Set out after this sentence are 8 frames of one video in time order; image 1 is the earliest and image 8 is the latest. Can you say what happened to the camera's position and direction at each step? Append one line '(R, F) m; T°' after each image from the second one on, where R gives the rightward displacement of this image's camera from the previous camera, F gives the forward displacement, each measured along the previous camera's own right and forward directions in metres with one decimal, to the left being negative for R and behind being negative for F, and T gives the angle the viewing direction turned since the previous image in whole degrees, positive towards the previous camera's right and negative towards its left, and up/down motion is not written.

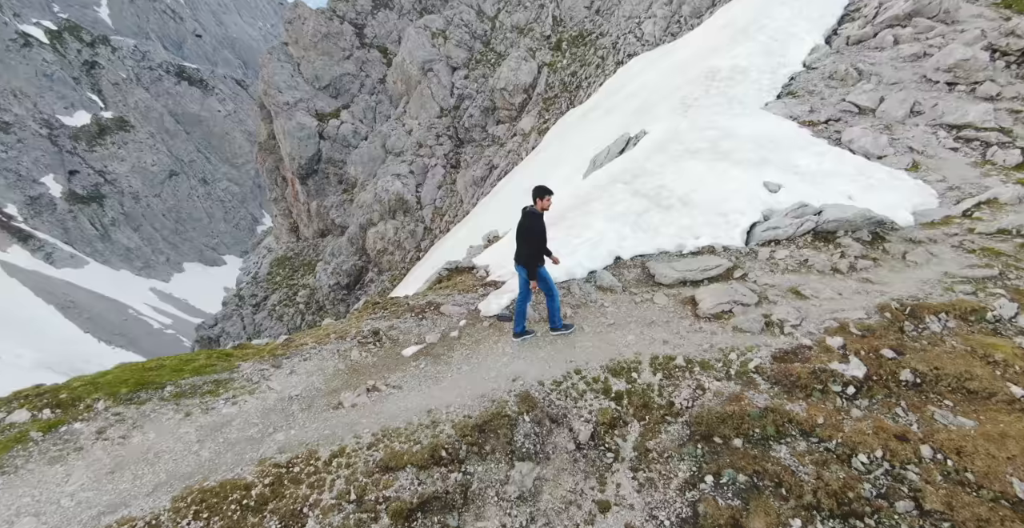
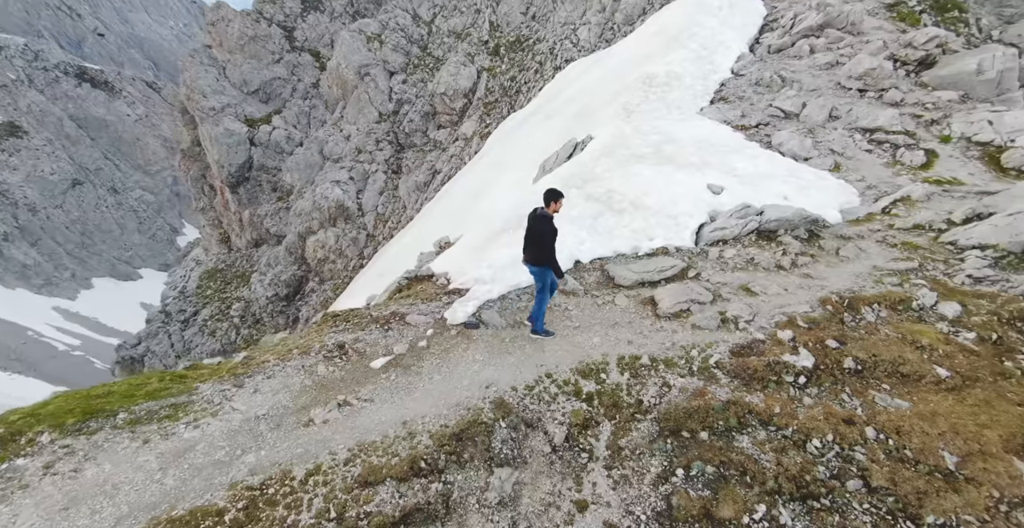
(-0.3, -0.1) m; +6°
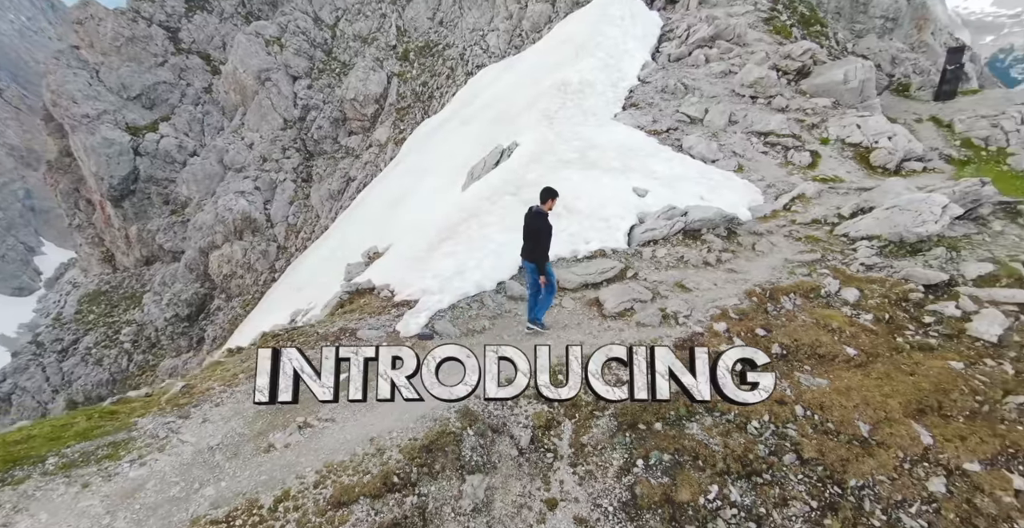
(-0.4, -0.1) m; +8°
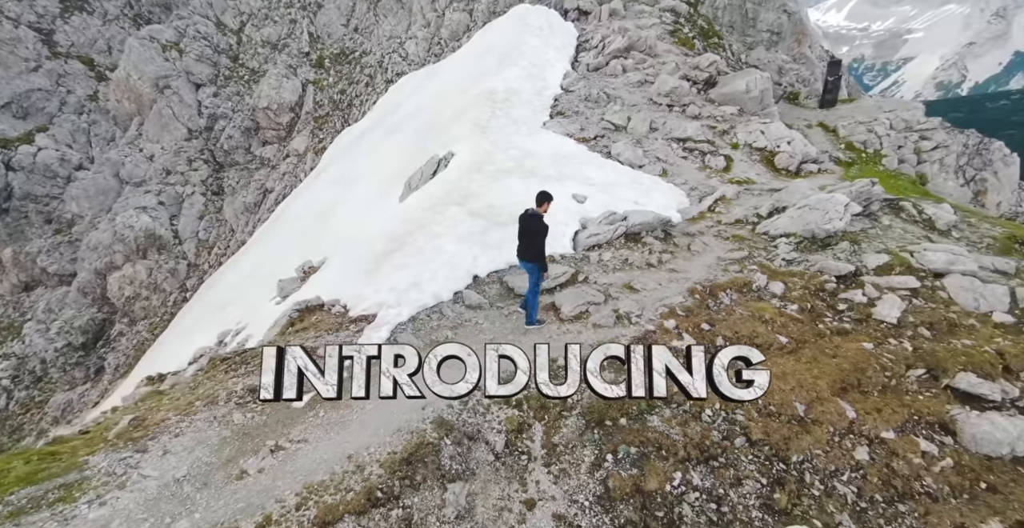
(-0.5, -0.2) m; +7°
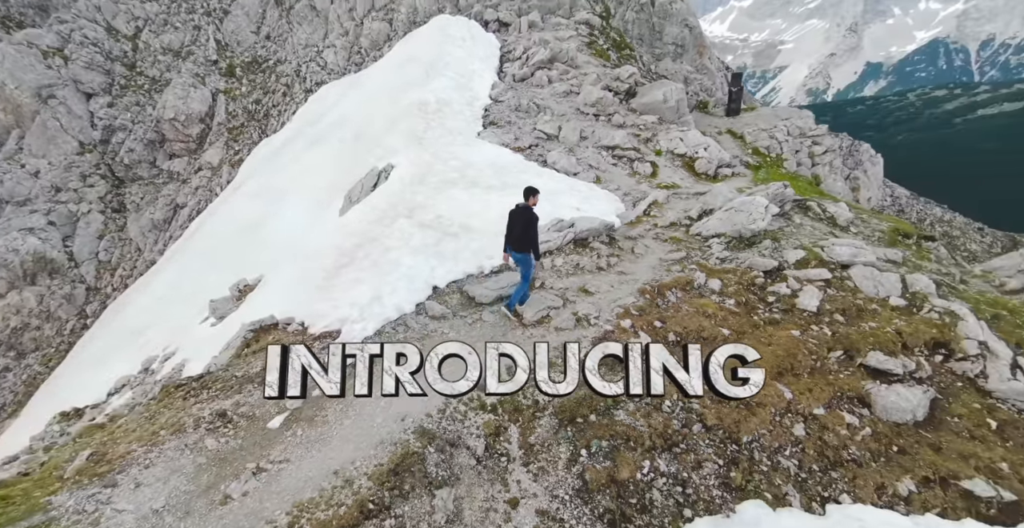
(-0.6, -0.3) m; +7°
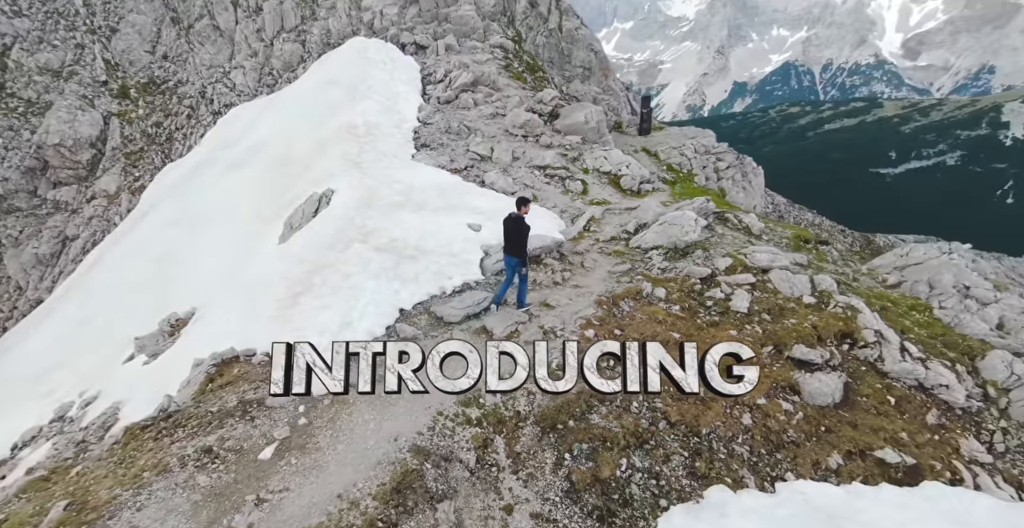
(-0.9, -0.5) m; +8°
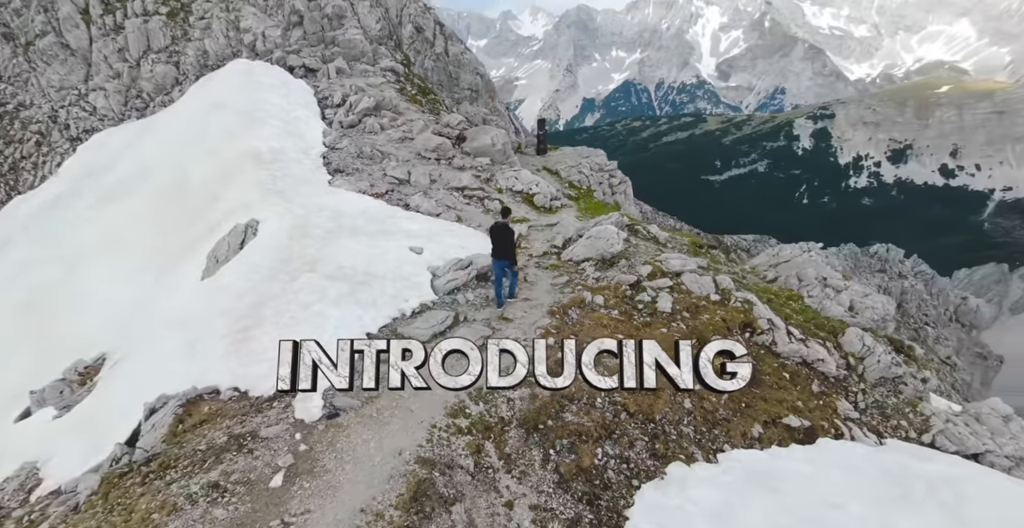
(-1.3, -0.8) m; +10°
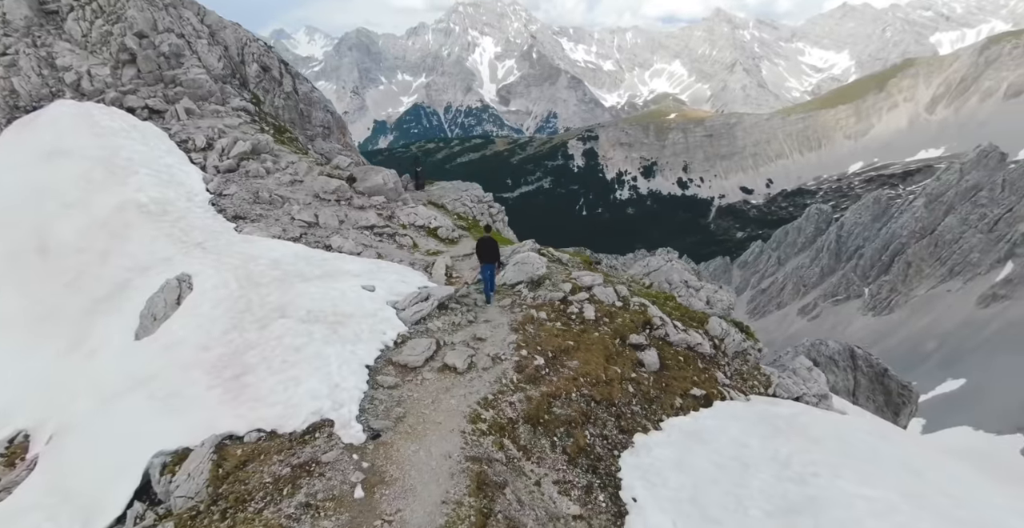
(-2.5, -1.9) m; +13°
